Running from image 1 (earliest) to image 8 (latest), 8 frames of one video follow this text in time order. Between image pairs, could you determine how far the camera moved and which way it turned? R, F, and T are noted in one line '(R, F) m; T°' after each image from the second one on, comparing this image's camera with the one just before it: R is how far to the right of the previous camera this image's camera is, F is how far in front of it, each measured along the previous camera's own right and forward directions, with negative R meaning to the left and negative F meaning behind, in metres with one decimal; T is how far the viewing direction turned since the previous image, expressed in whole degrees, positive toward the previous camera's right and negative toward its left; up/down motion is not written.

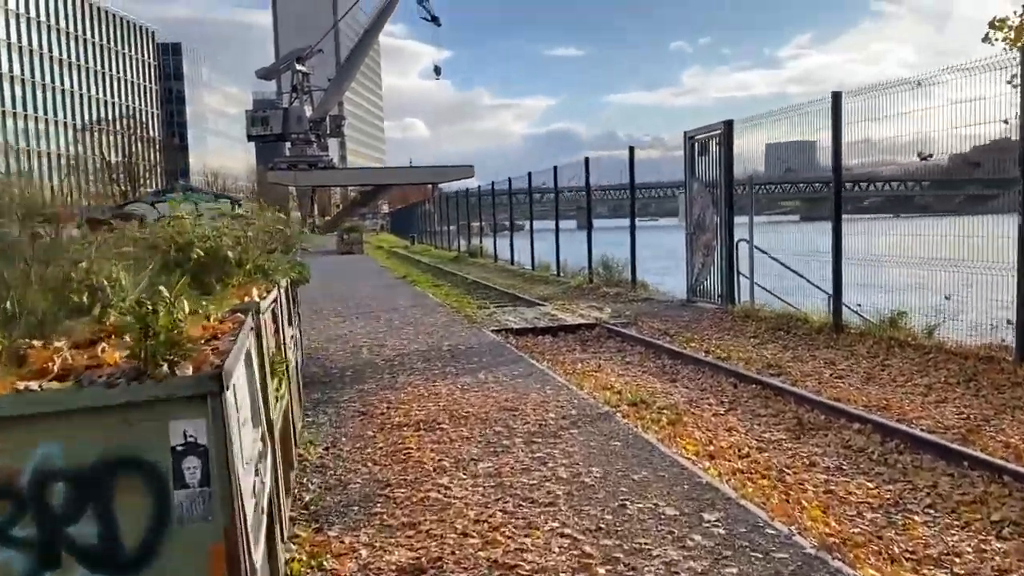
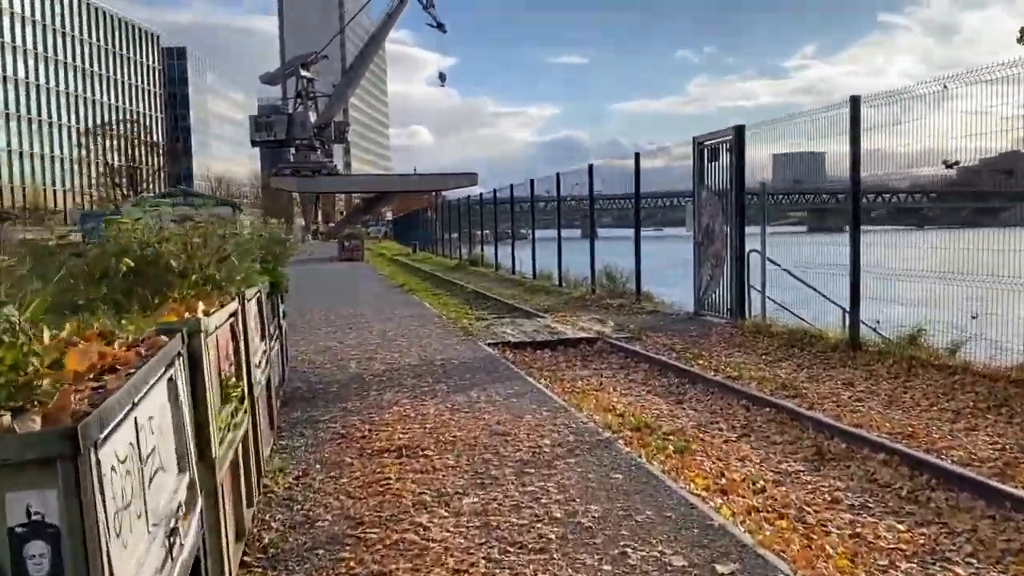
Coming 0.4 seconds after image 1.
(+0.1, +0.6) m; 0°
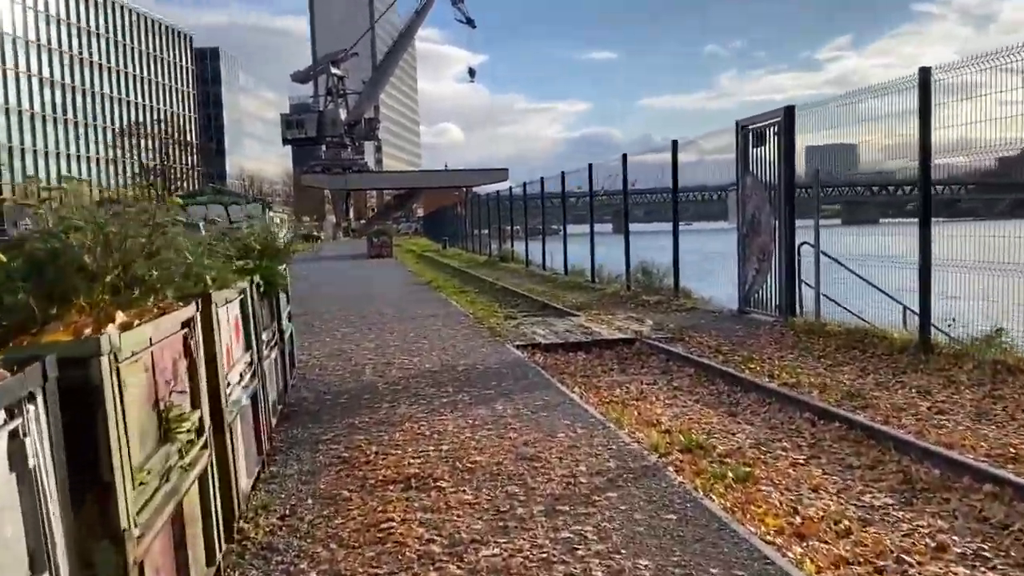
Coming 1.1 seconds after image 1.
(0.0, +1.0) m; -2°
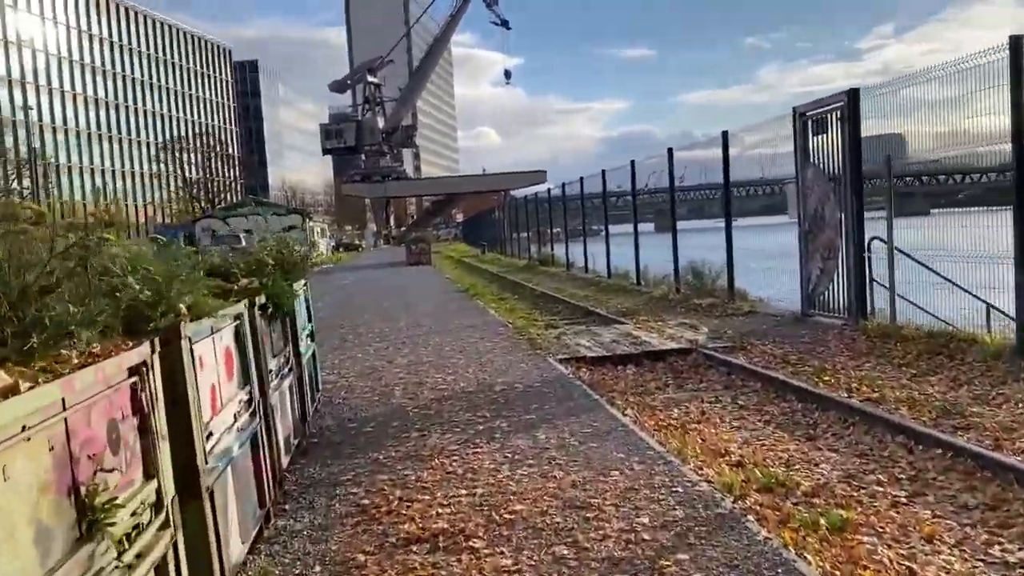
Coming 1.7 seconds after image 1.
(0.0, +0.9) m; -3°
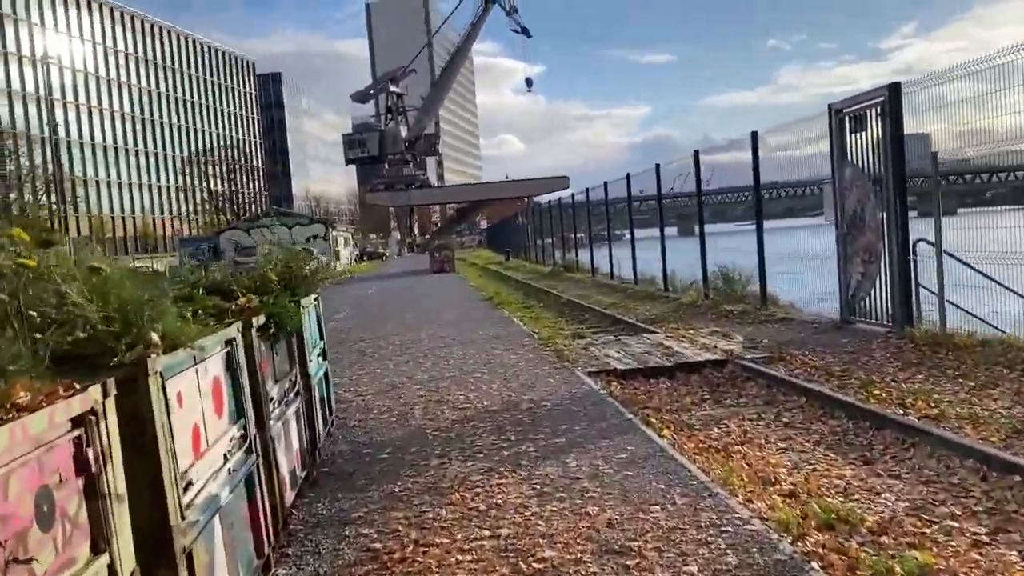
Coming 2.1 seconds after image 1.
(0.0, +0.6) m; -2°
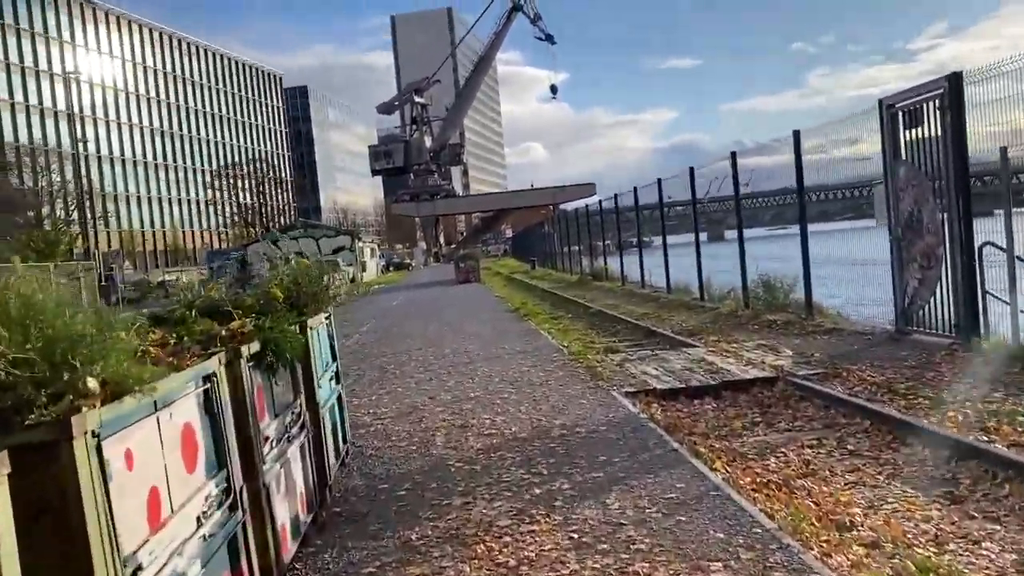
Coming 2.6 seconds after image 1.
(0.0, +0.7) m; -2°
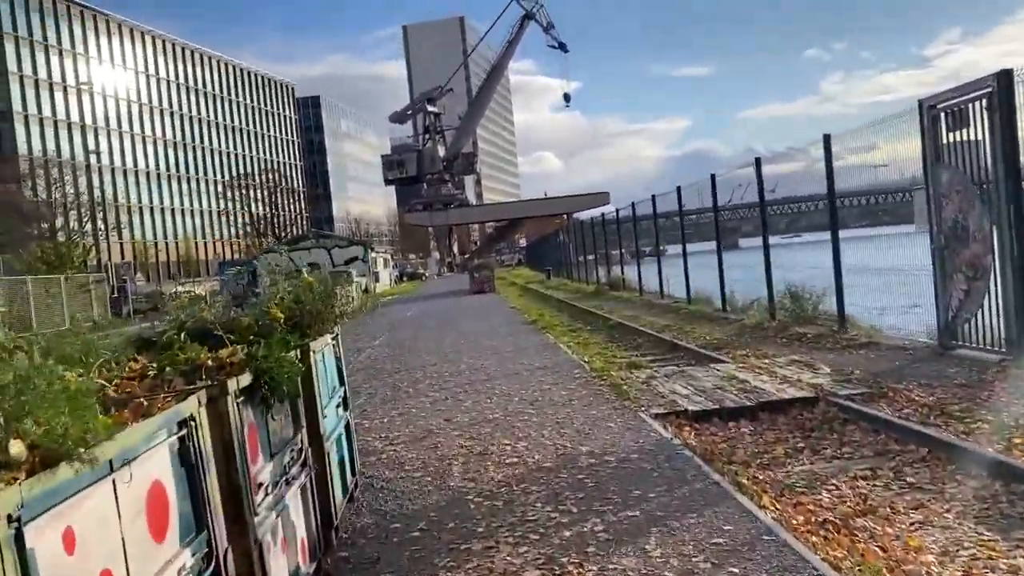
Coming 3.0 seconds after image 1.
(-0.1, +0.6) m; -1°
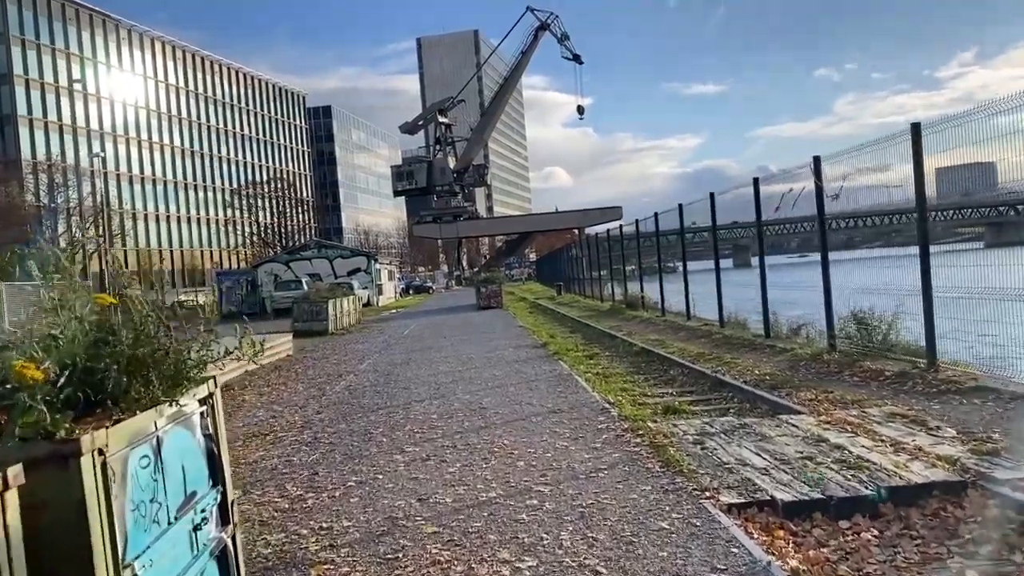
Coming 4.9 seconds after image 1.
(0.0, +2.8) m; -1°
